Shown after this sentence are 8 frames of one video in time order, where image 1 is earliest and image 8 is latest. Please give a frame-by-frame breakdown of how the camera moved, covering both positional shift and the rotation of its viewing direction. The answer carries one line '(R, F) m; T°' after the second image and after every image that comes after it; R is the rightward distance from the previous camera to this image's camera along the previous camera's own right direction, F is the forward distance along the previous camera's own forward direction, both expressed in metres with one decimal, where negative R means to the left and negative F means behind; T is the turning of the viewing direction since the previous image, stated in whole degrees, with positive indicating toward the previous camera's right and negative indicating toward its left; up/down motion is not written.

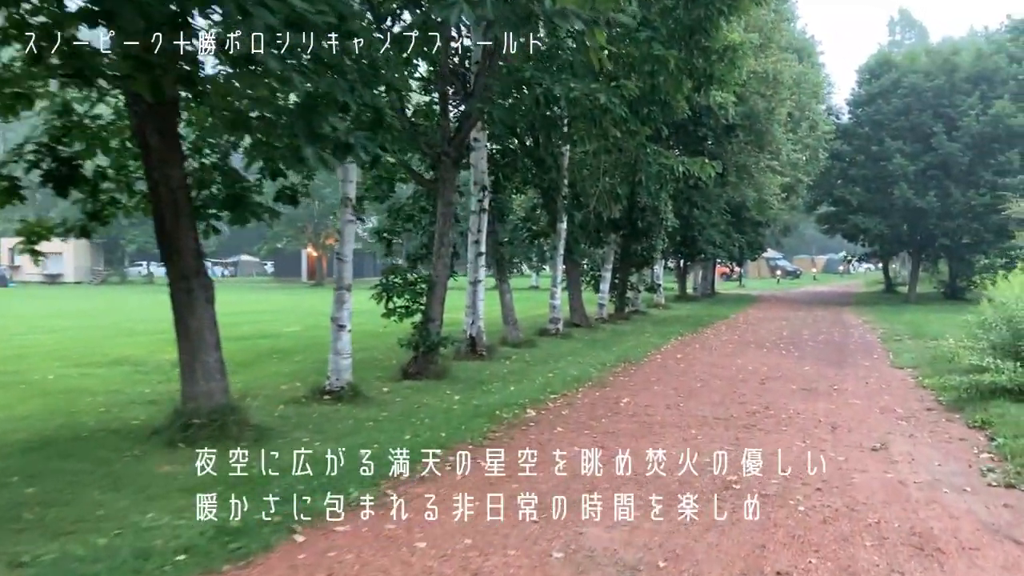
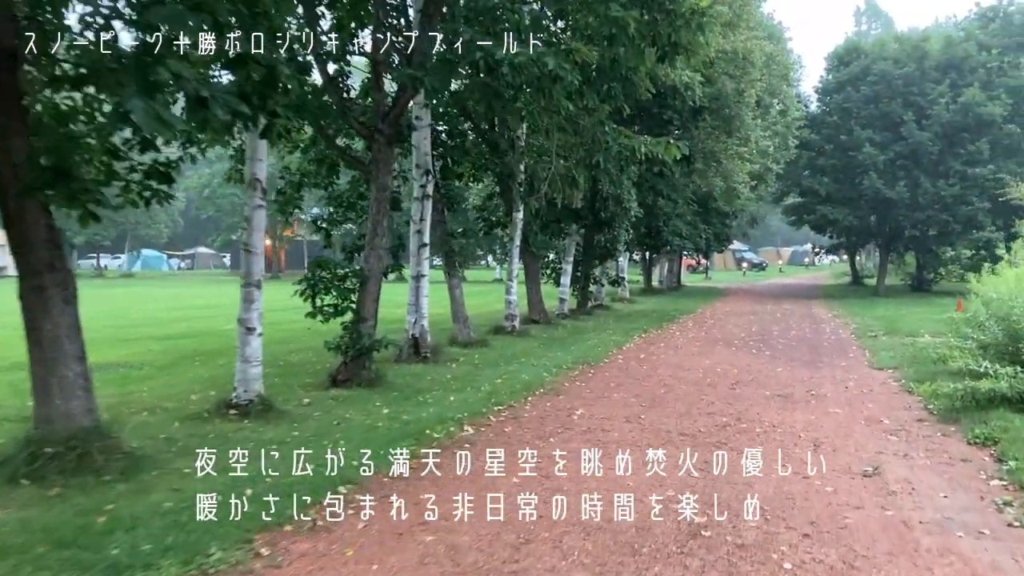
(+0.4, +1.4) m; +2°
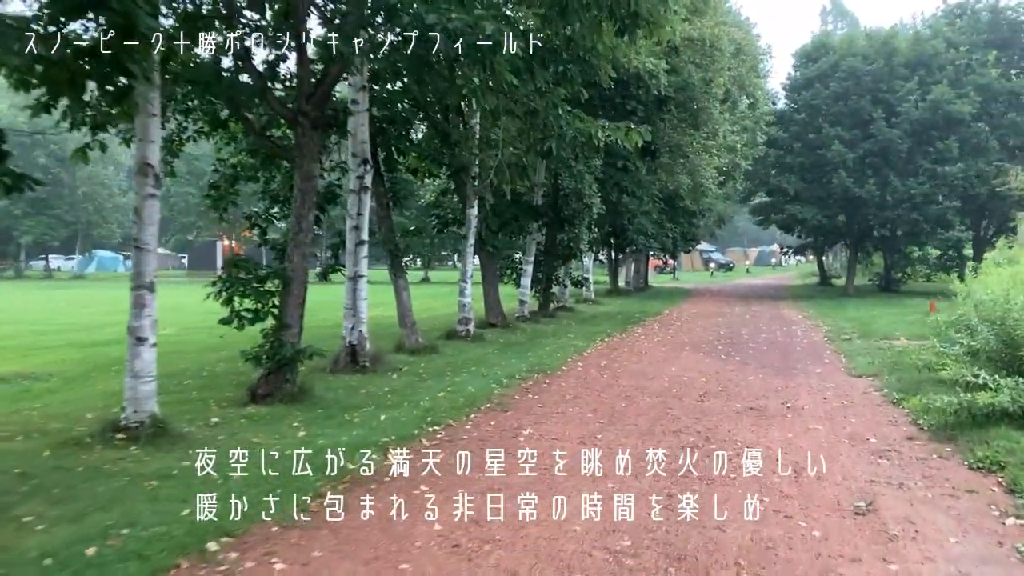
(+0.3, +1.3) m; +2°
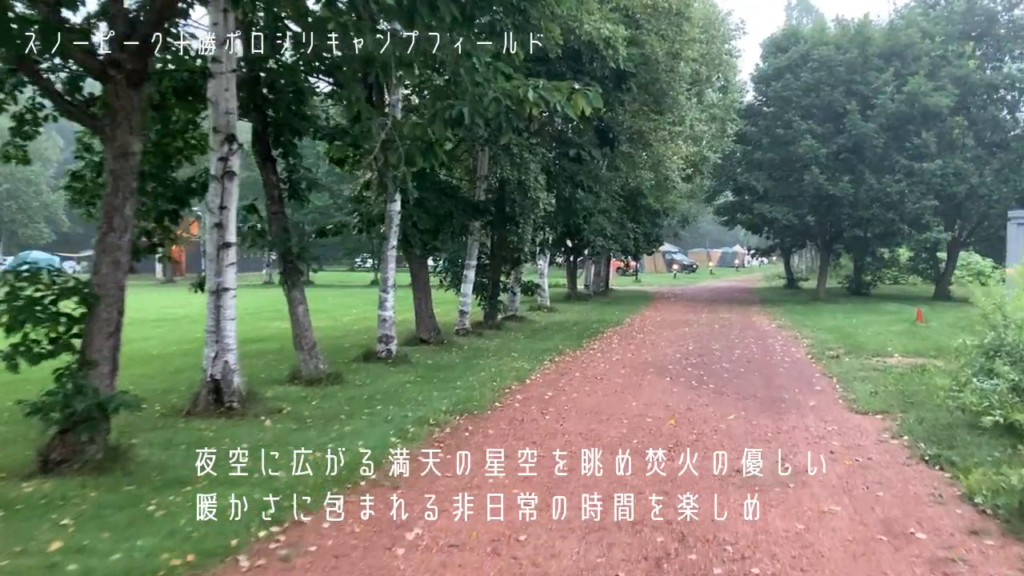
(+0.6, +2.8) m; +3°
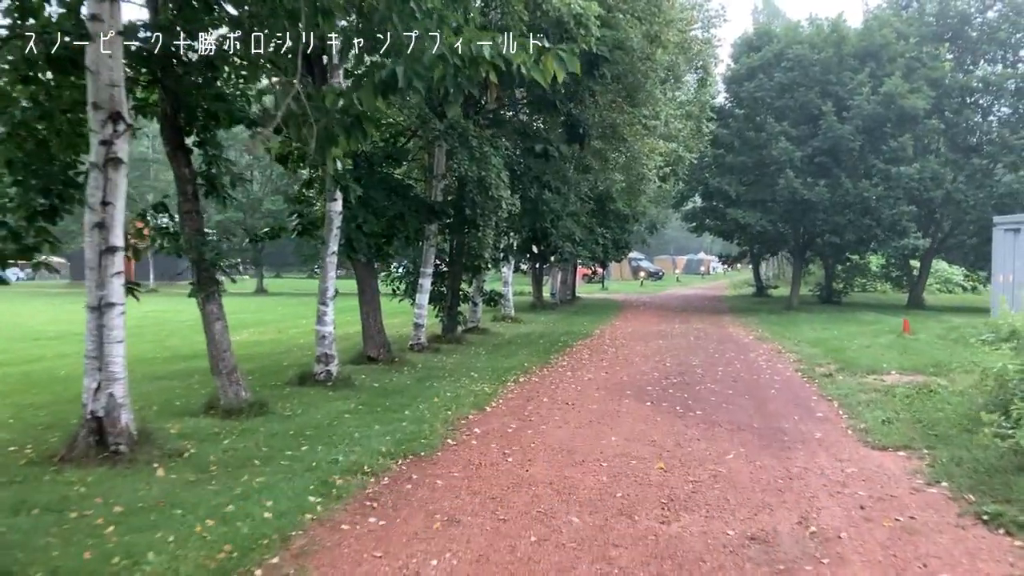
(+0.1, +1.7) m; +2°
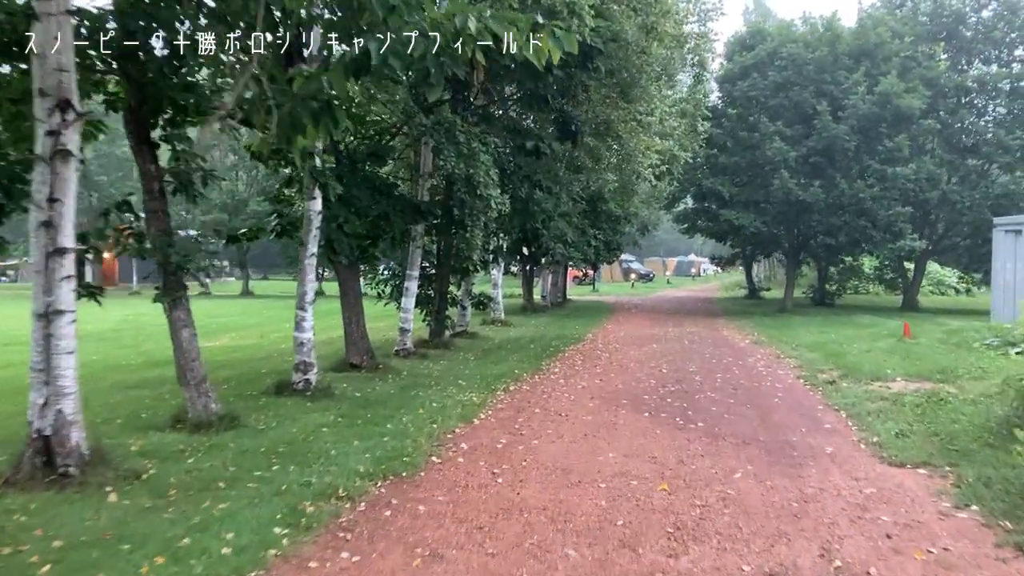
(0.0, +0.7) m; +1°
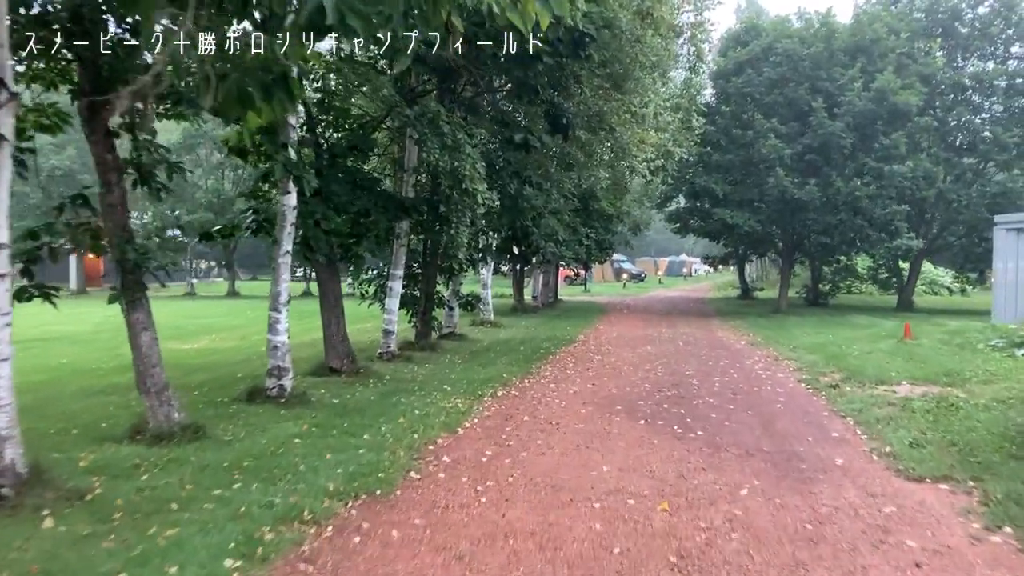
(+0.1, +0.7) m; +1°
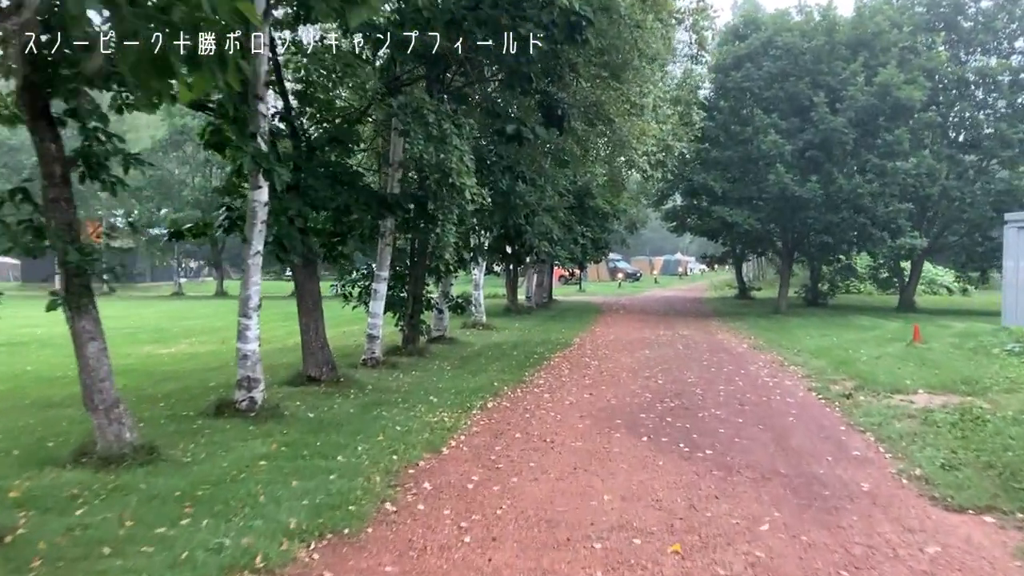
(0.0, +0.9) m; 0°
